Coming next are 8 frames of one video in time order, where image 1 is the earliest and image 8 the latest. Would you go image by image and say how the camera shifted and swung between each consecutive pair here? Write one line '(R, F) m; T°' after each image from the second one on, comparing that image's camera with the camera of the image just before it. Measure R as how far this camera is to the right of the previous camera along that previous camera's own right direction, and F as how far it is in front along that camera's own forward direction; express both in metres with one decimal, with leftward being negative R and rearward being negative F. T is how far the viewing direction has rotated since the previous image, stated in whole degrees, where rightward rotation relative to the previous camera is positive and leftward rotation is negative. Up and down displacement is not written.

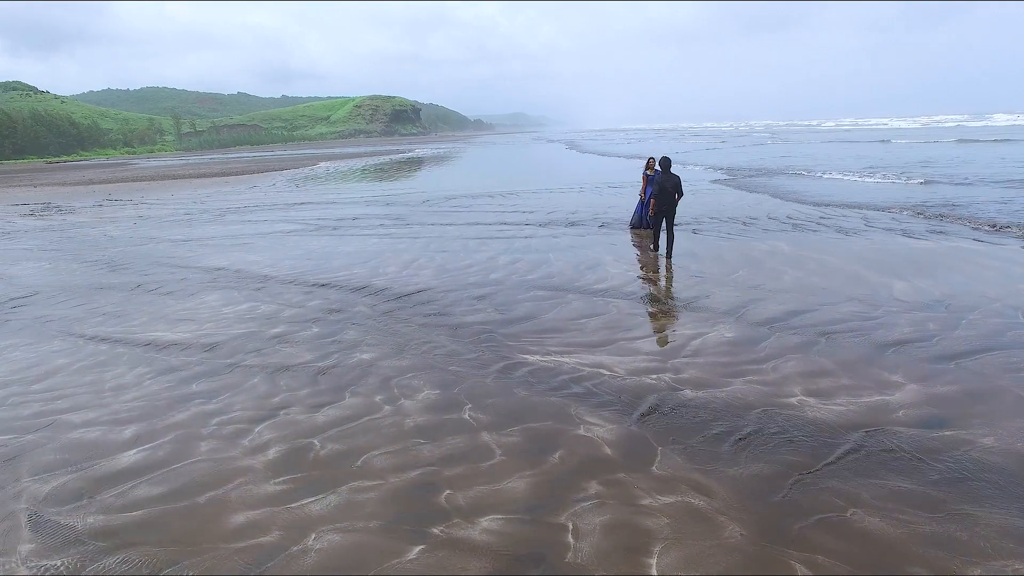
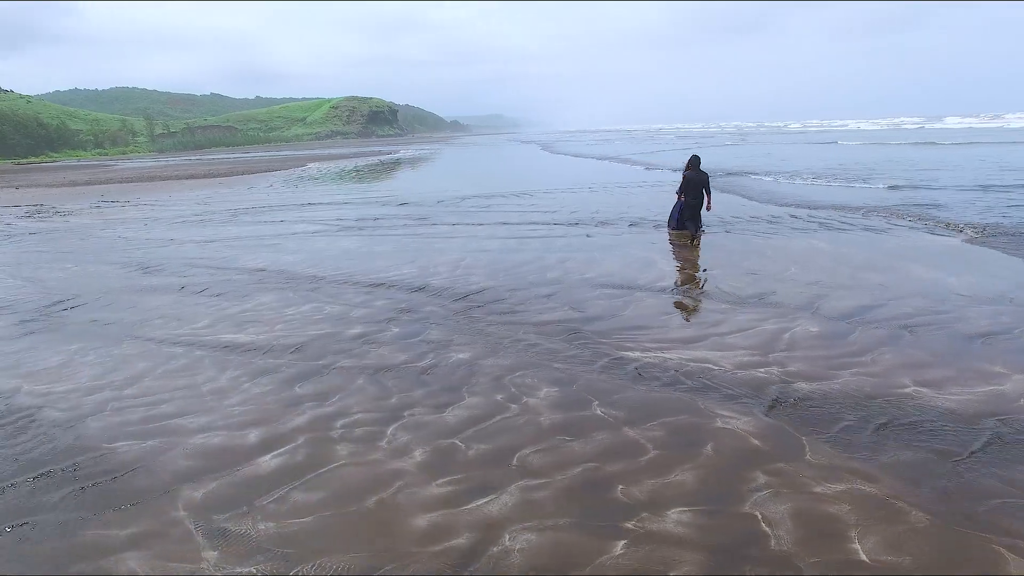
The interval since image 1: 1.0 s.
(-1.1, 0.0) m; +3°
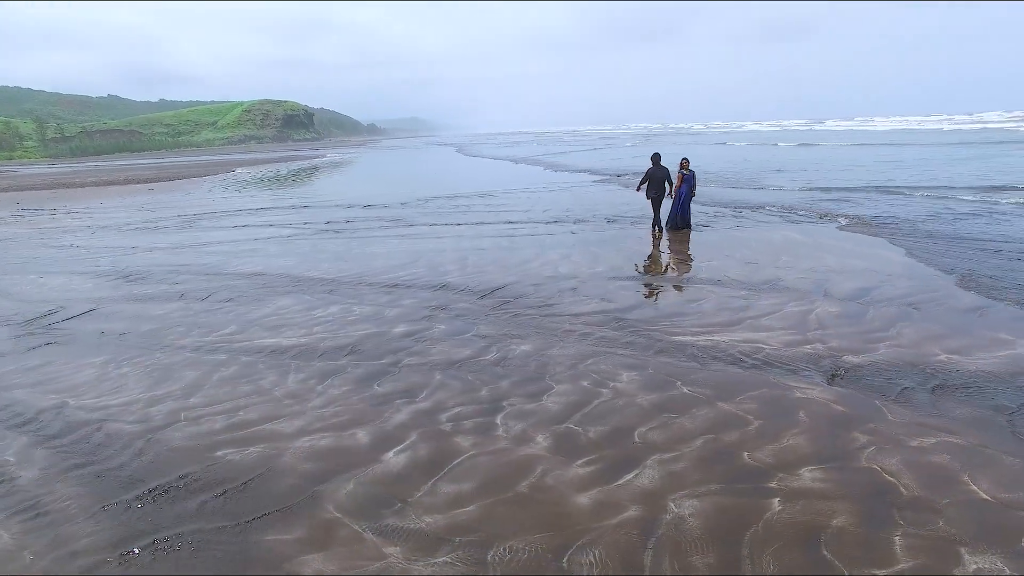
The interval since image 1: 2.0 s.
(-1.2, -0.1) m; +8°
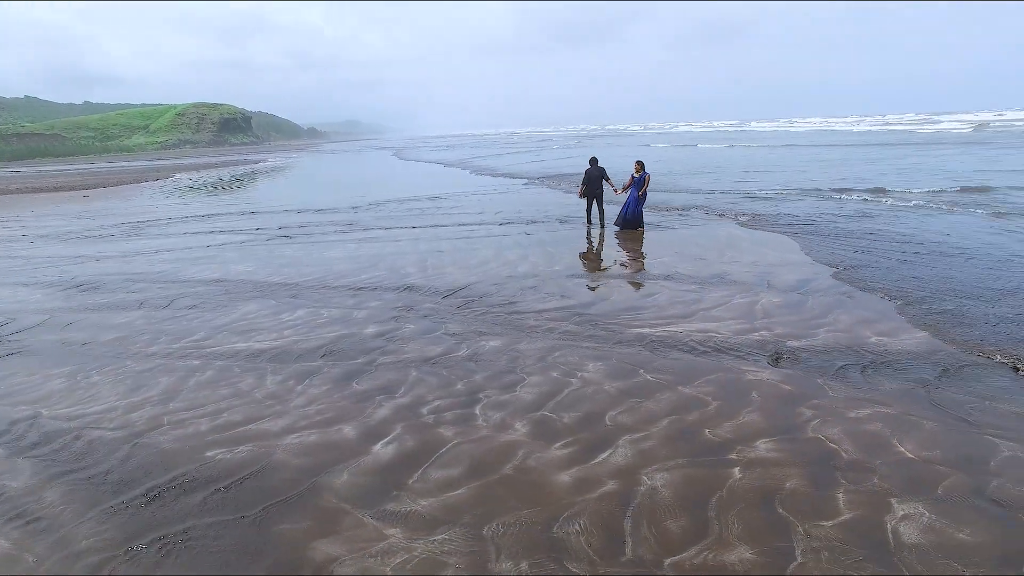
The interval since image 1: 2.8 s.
(-0.2, -0.3) m; +5°
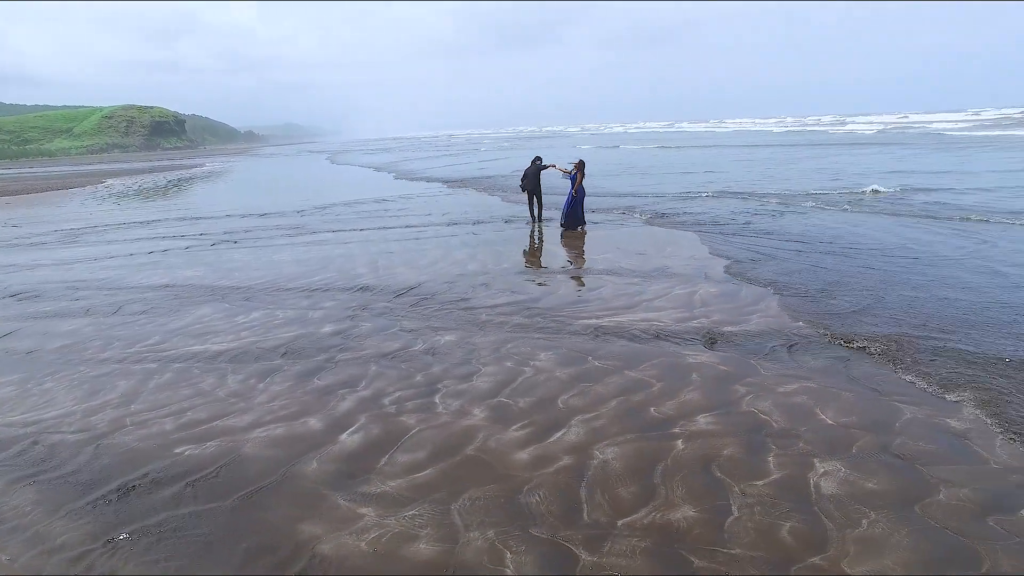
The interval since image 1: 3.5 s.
(-0.1, -0.3) m; +5°
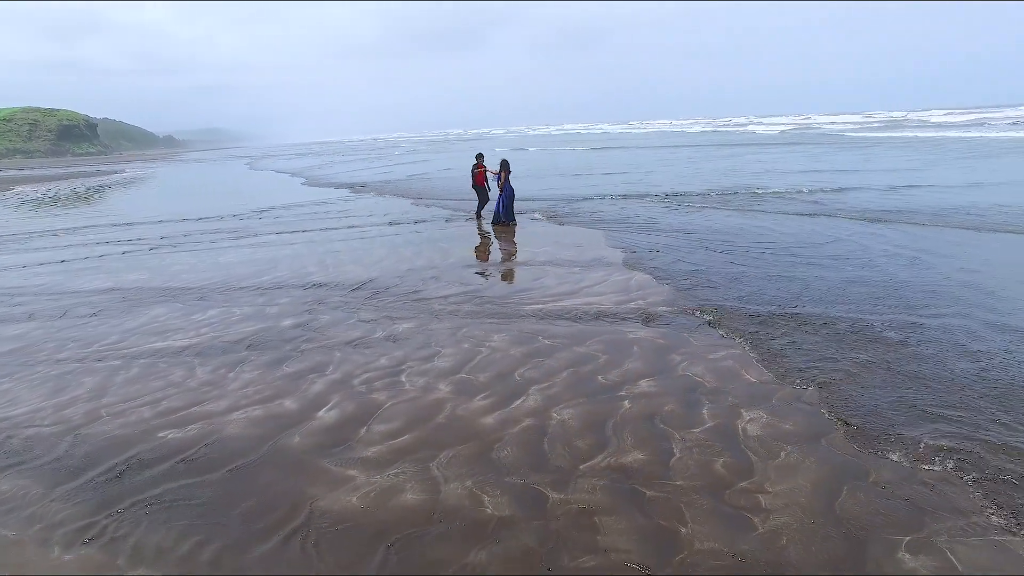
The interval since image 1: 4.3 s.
(-0.2, -0.4) m; +6°
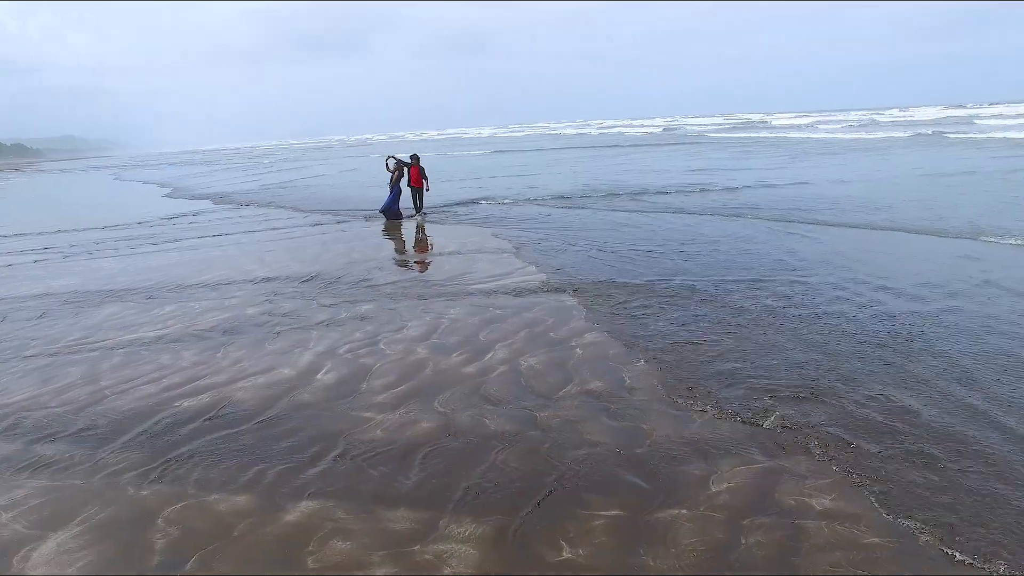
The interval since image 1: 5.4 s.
(-0.7, -0.8) m; +10°
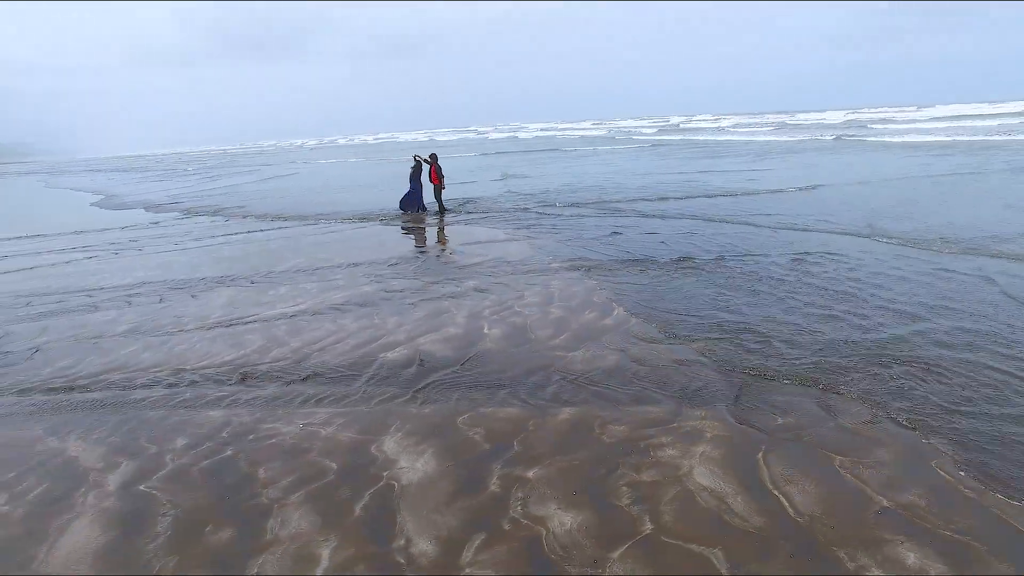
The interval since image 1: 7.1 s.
(-2.0, -1.0) m; +7°
